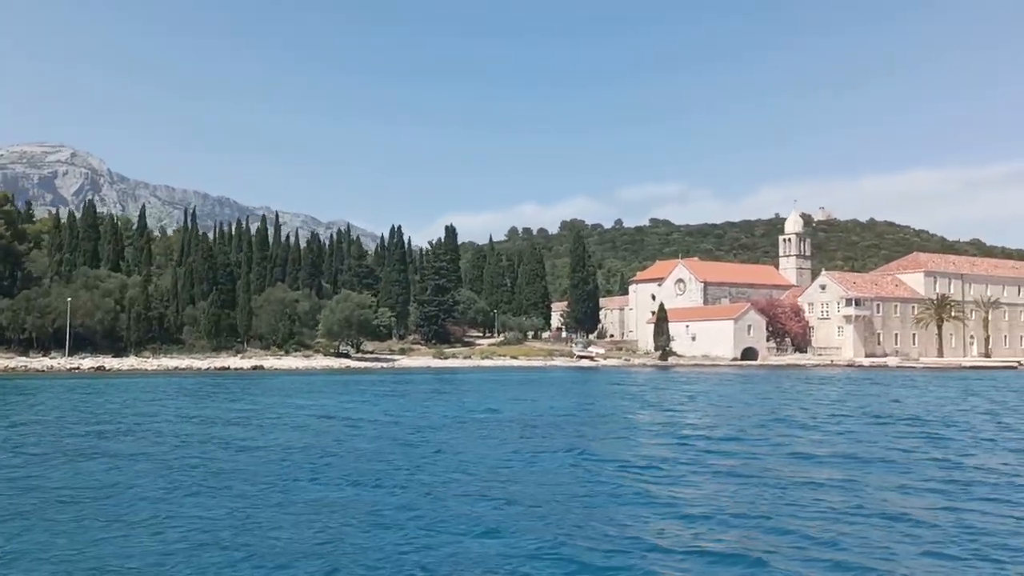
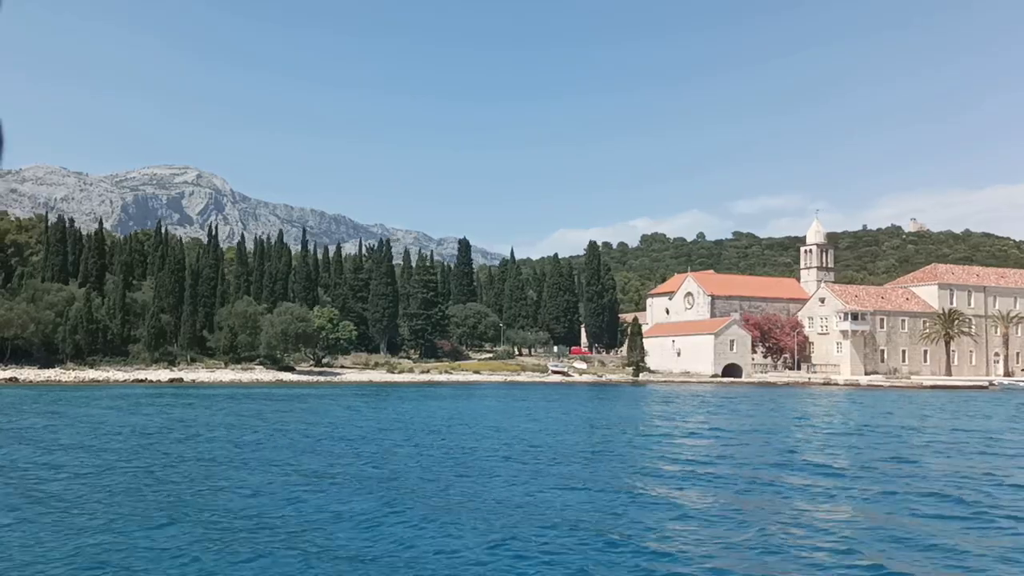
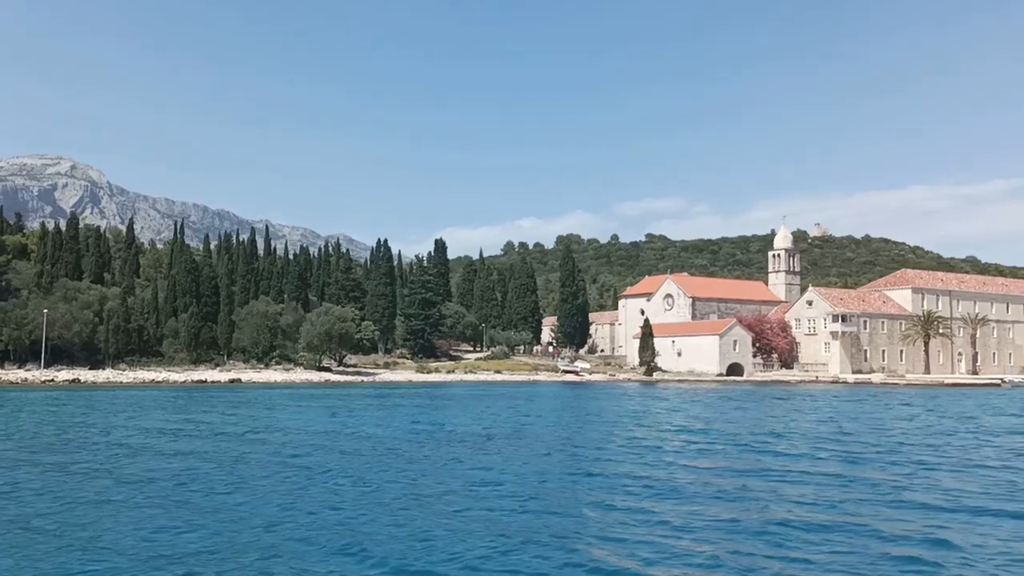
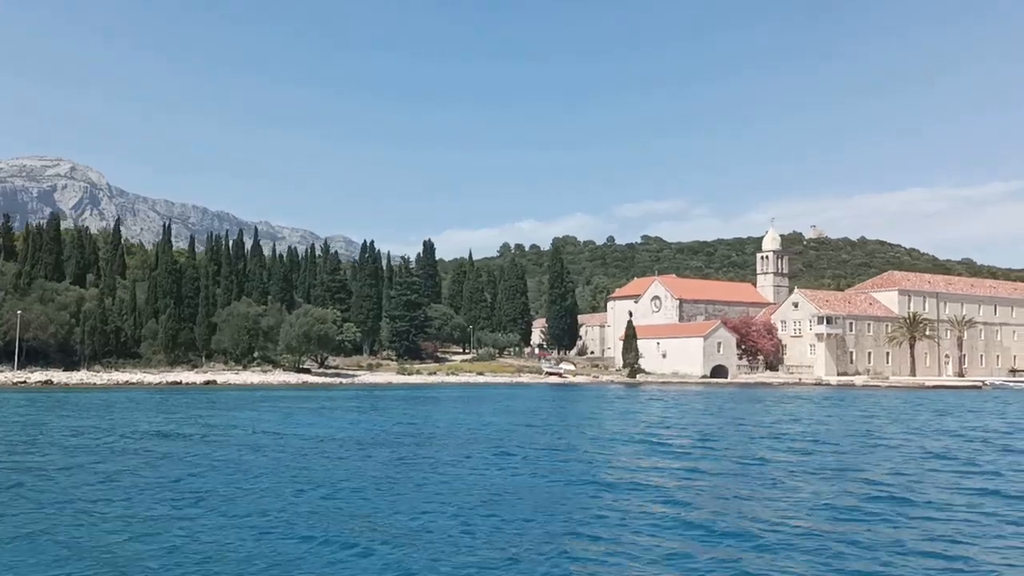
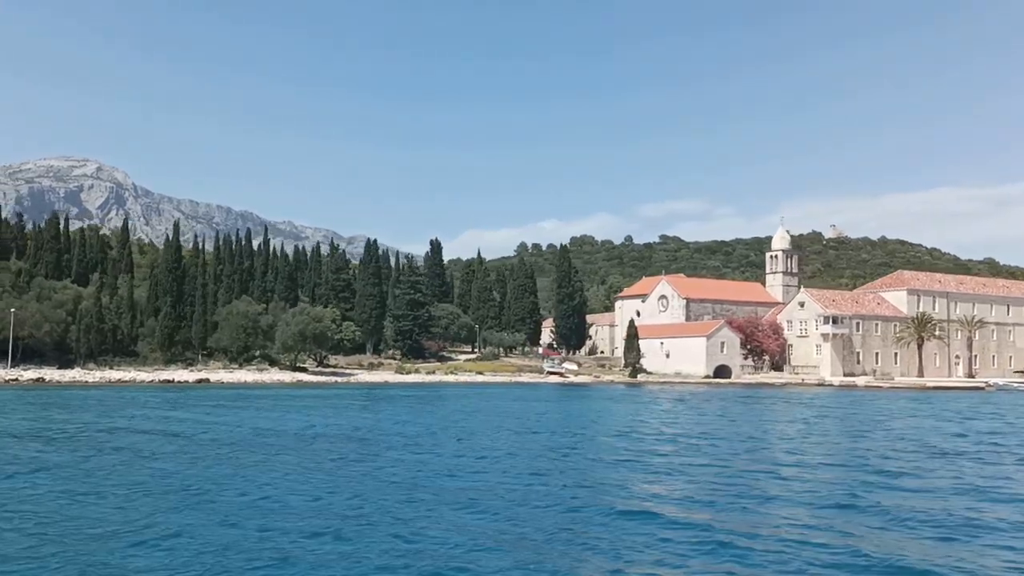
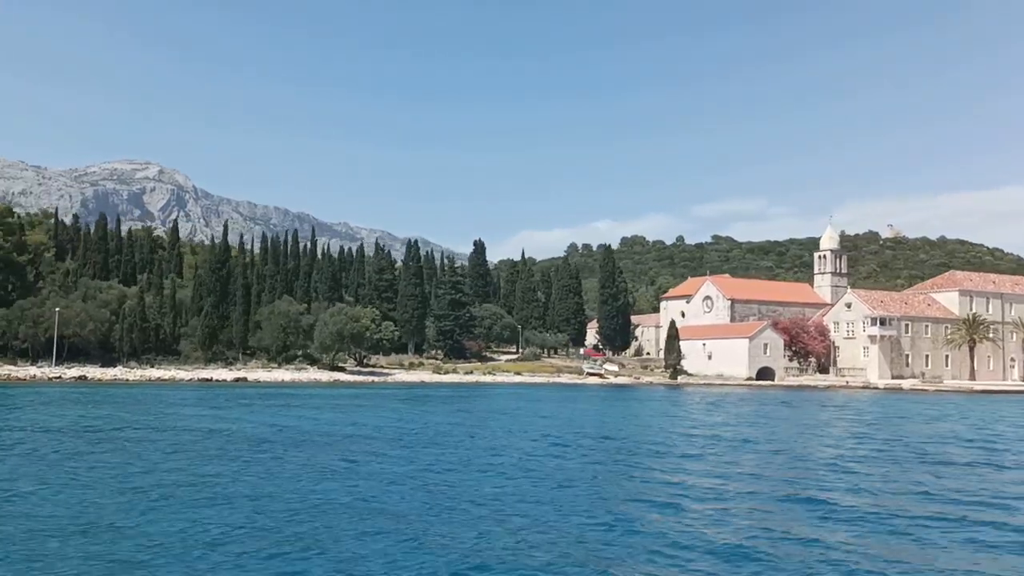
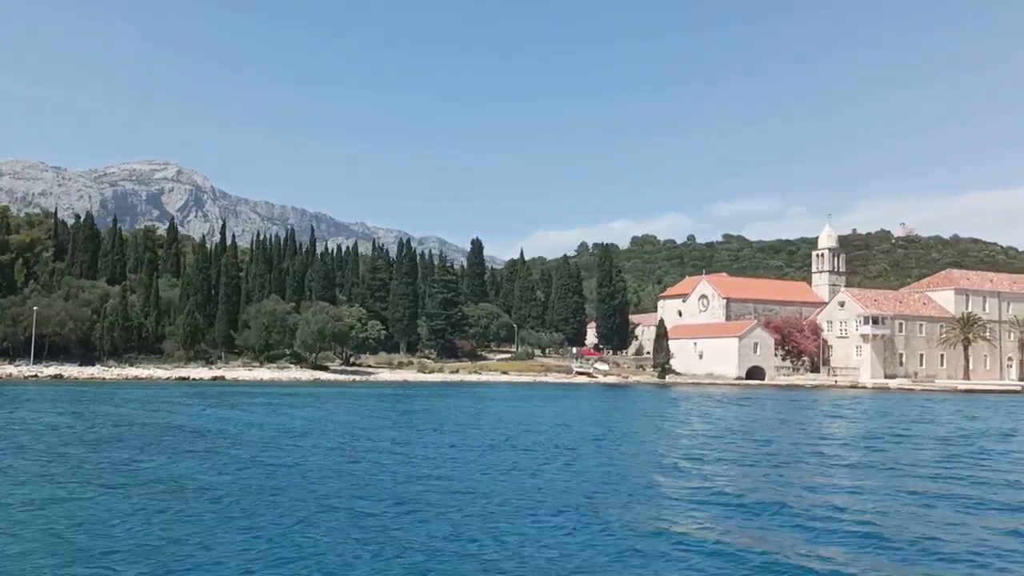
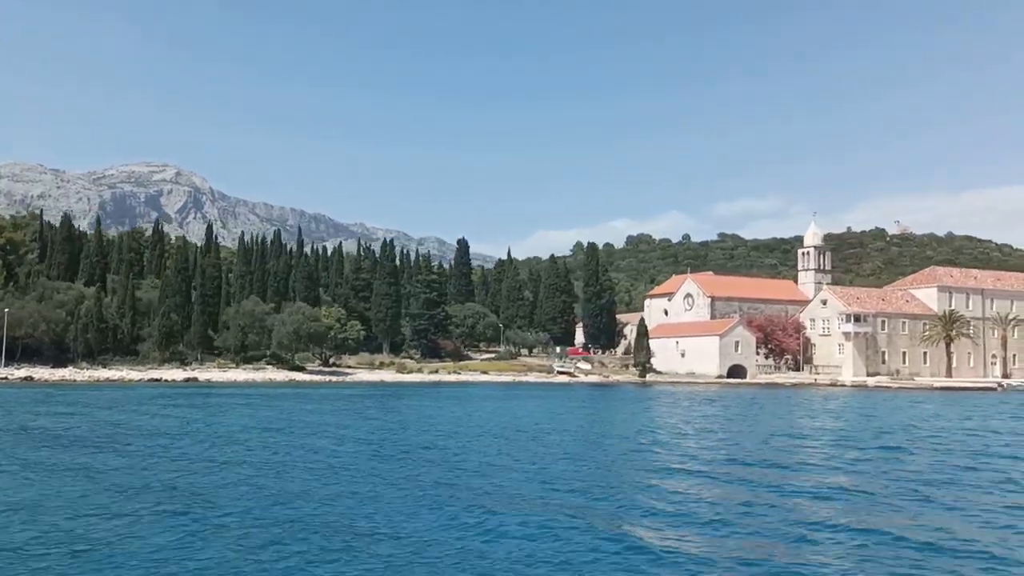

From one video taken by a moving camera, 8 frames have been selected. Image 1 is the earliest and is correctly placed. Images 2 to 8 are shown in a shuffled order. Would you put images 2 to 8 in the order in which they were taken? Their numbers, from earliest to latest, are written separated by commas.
3, 4, 5, 6, 7, 8, 2
